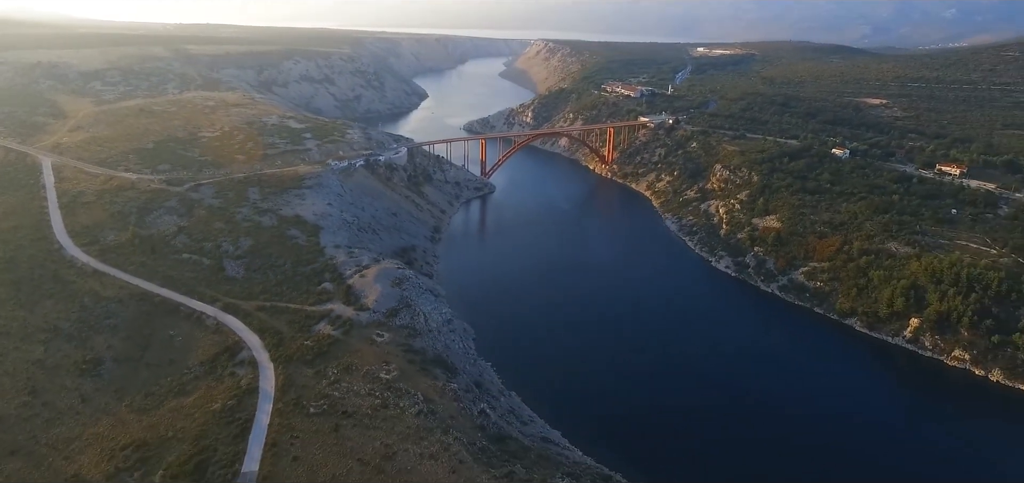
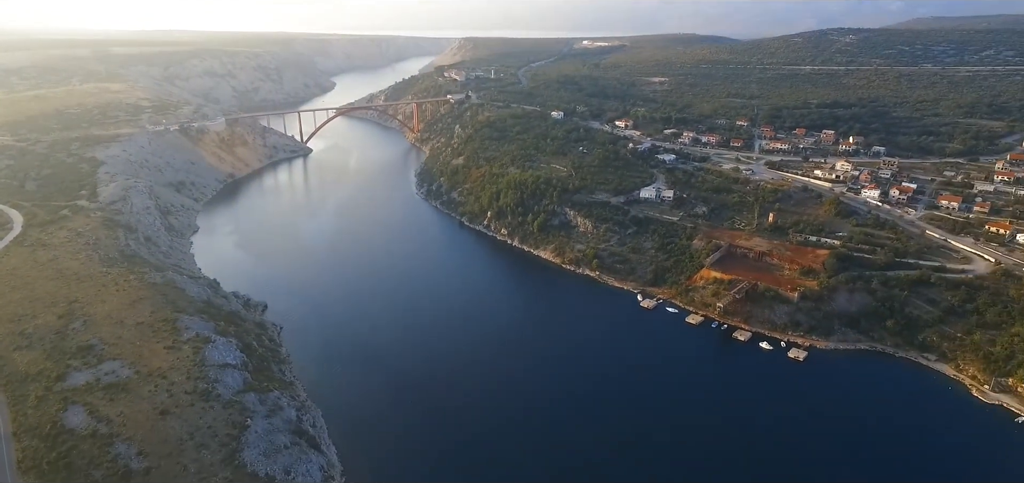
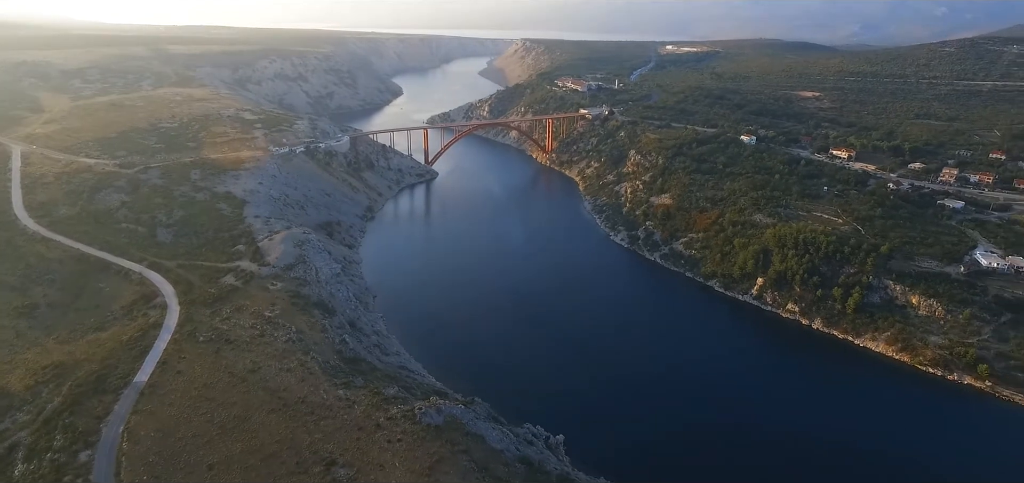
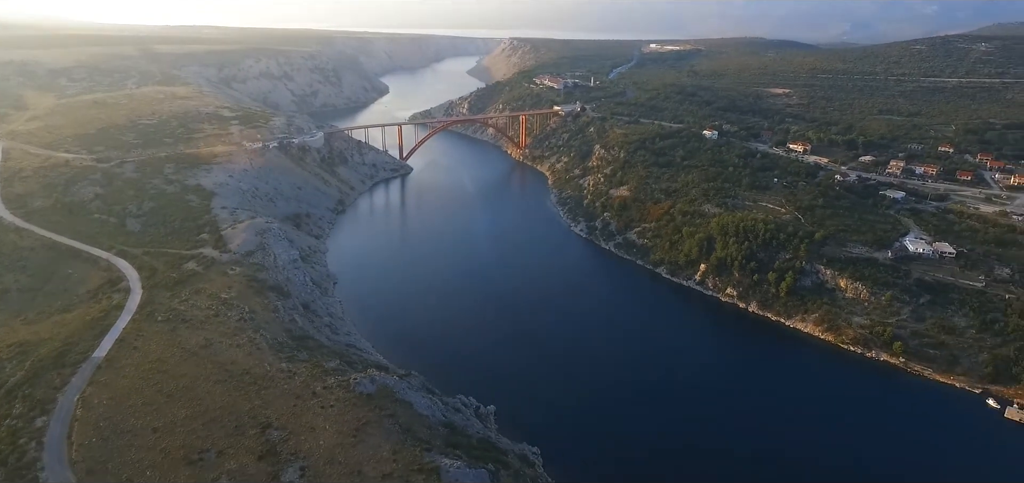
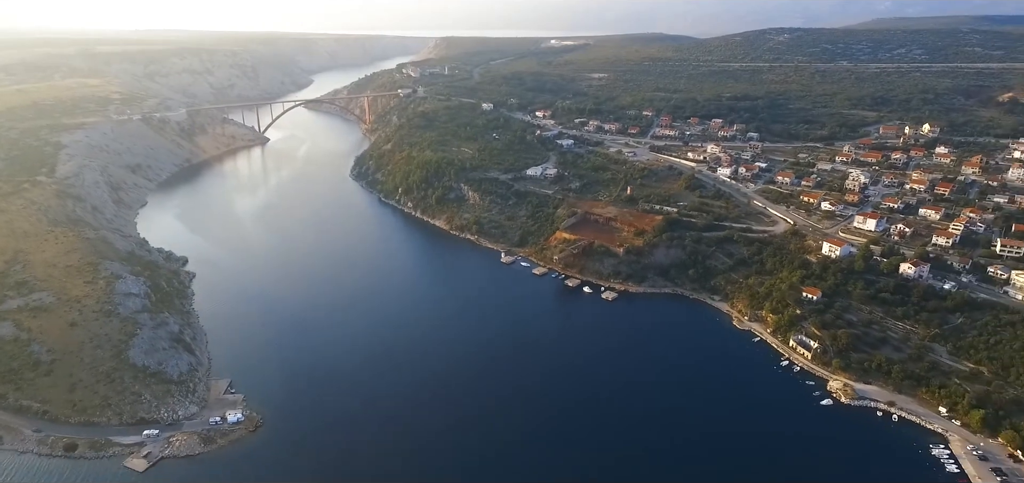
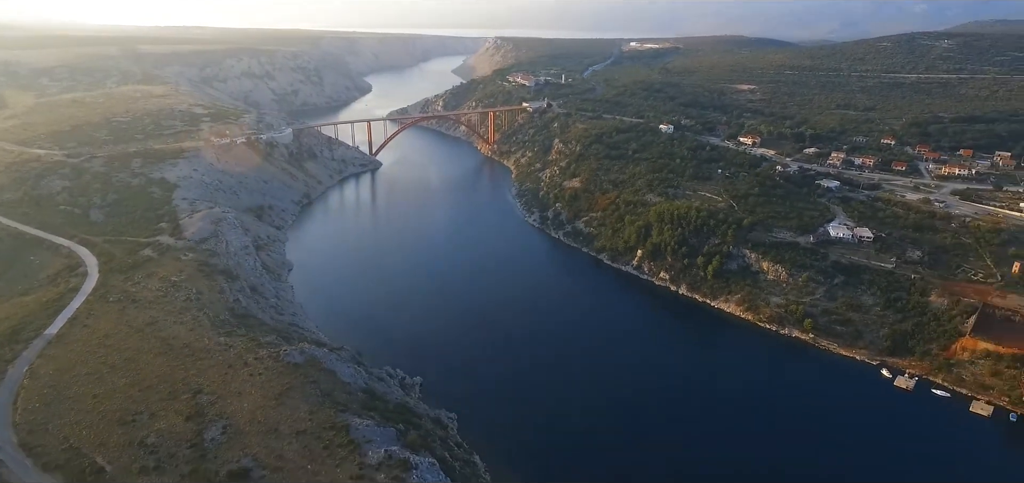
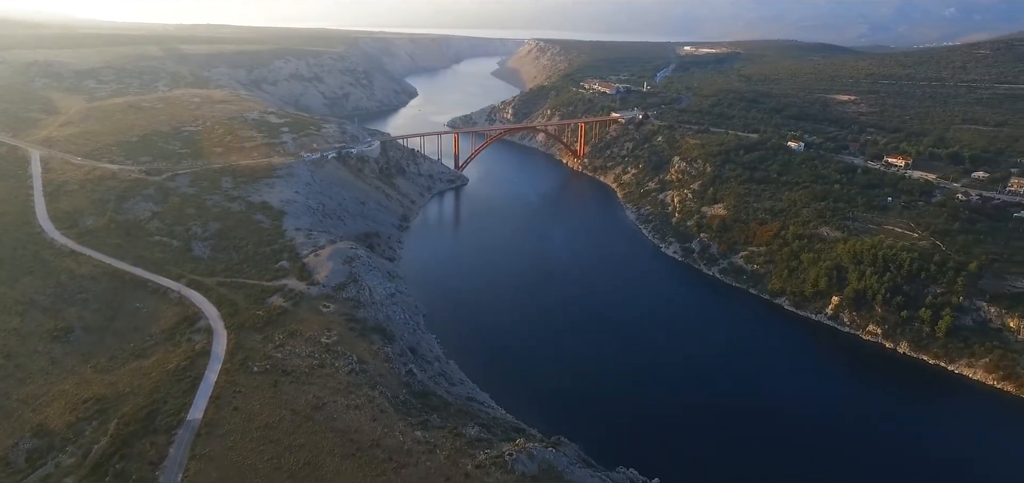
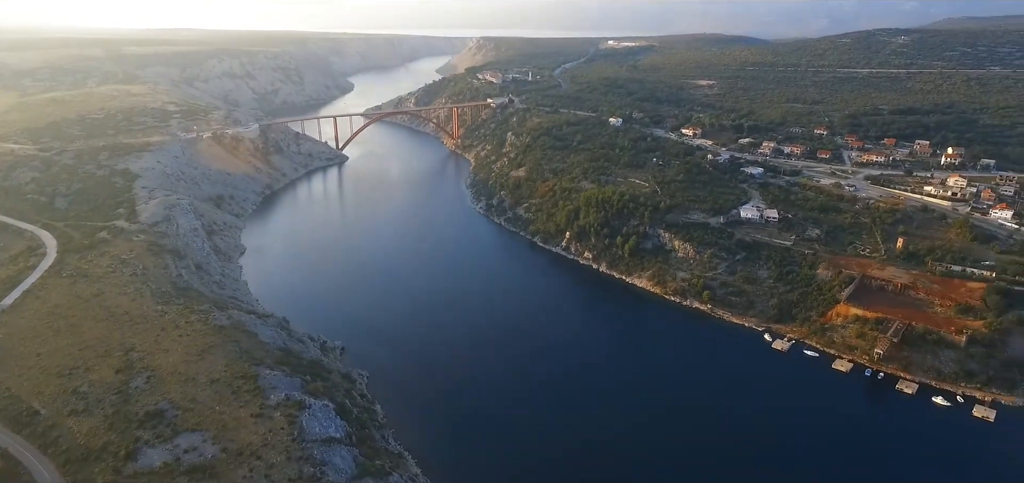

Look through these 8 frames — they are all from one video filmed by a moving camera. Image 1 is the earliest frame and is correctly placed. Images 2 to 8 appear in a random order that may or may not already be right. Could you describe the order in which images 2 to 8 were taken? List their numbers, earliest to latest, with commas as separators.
7, 3, 4, 6, 8, 2, 5
